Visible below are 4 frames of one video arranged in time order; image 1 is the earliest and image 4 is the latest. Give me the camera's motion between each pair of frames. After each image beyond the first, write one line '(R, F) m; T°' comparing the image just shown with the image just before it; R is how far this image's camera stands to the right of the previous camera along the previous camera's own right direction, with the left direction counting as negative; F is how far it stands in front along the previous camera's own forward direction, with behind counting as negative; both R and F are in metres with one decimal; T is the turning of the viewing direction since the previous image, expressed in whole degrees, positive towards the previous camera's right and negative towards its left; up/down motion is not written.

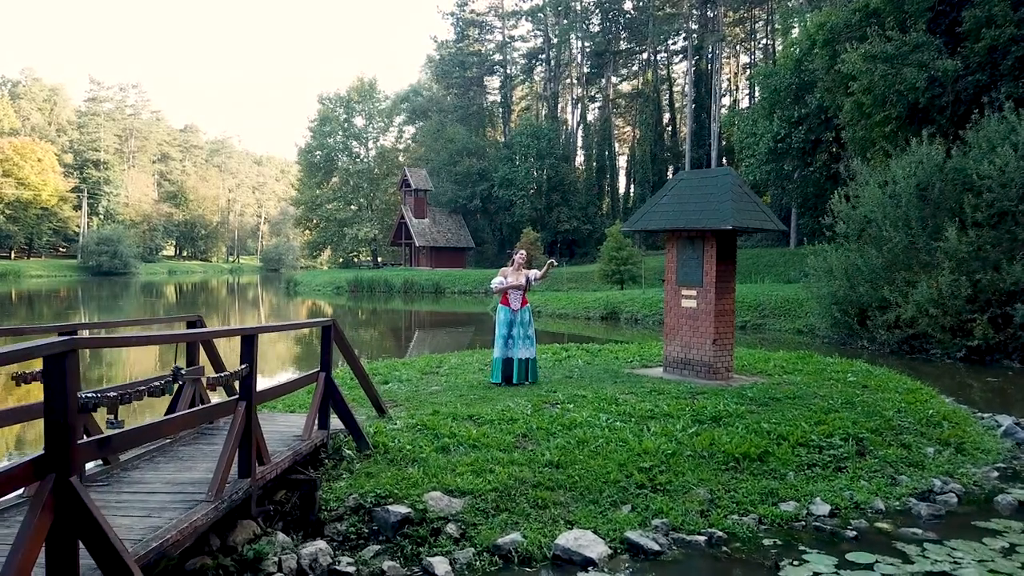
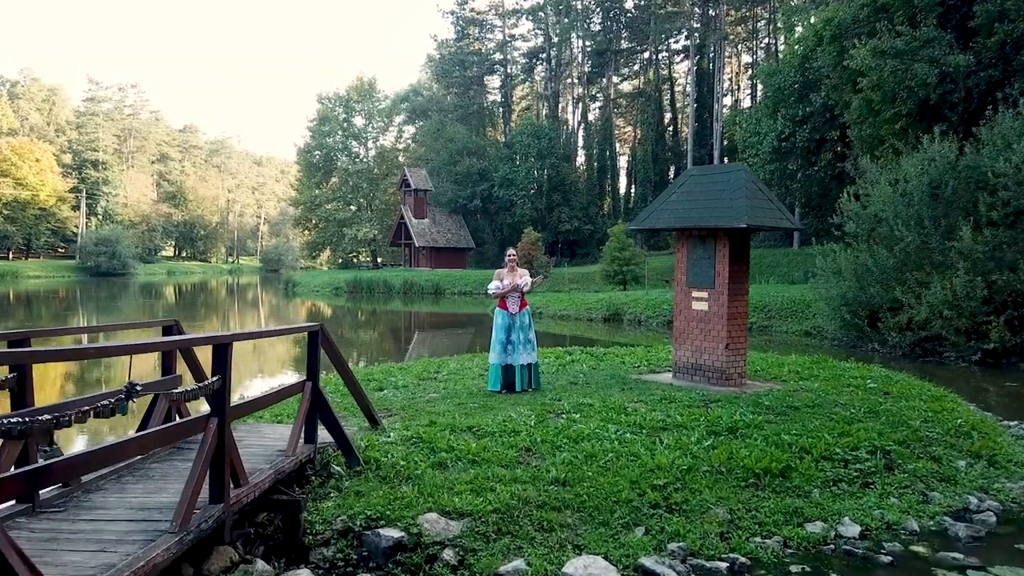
(0.0, +0.5) m; 0°
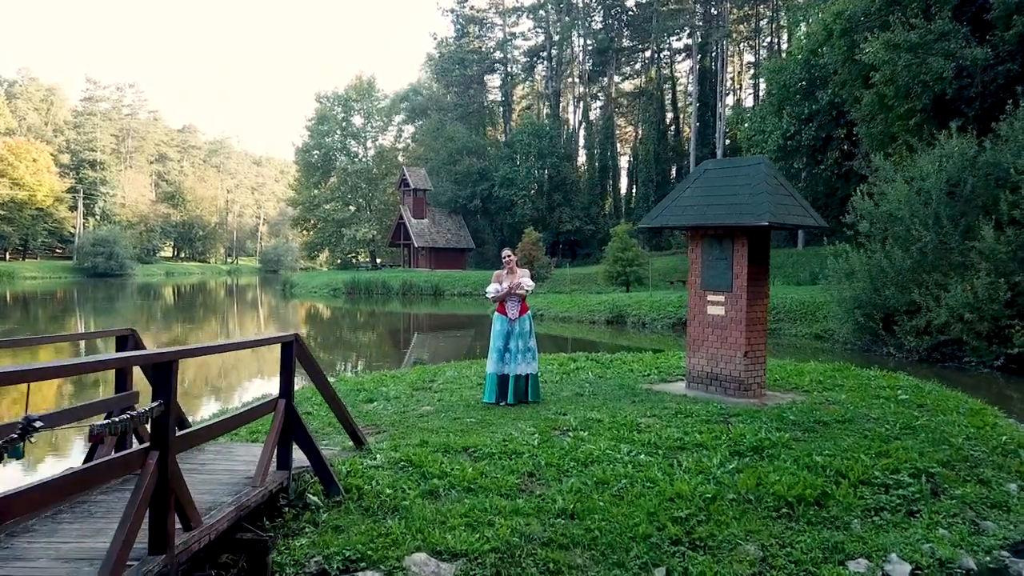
(0.0, +0.7) m; 0°
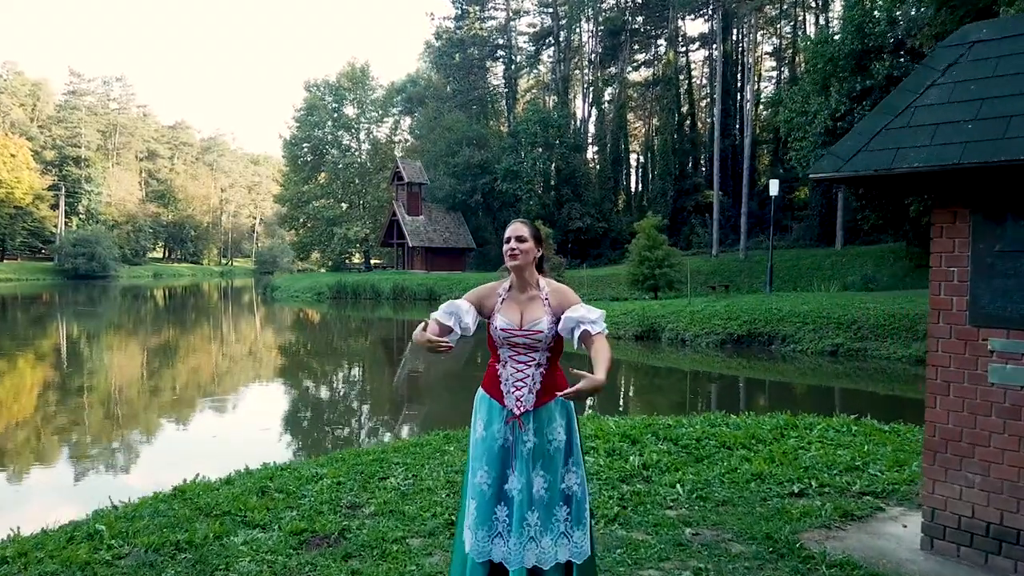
(0.0, +4.9) m; 0°
